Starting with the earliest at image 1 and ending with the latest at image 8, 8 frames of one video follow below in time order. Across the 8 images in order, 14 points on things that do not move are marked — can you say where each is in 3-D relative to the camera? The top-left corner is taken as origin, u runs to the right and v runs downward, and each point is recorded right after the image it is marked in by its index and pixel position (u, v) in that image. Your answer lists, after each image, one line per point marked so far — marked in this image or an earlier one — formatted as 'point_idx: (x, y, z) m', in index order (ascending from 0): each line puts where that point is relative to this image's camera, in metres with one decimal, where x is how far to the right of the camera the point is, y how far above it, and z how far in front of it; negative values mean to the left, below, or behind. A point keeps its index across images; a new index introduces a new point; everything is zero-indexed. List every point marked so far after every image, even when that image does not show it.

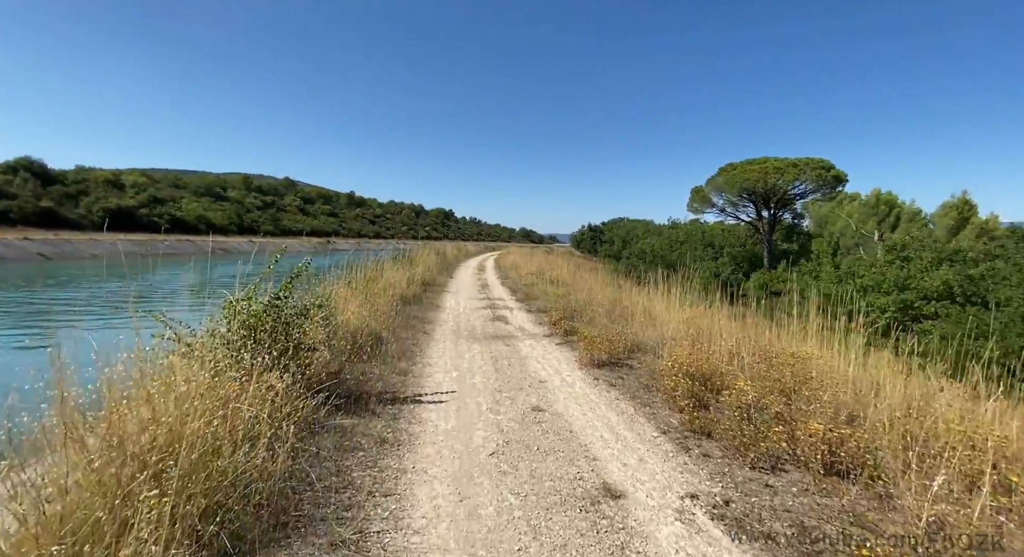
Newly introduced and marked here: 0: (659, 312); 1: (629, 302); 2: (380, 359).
0: (+2.7, -0.8, +8.8) m
1: (+2.4, -0.6, +10.5) m
2: (-1.7, -1.1, +6.1) m
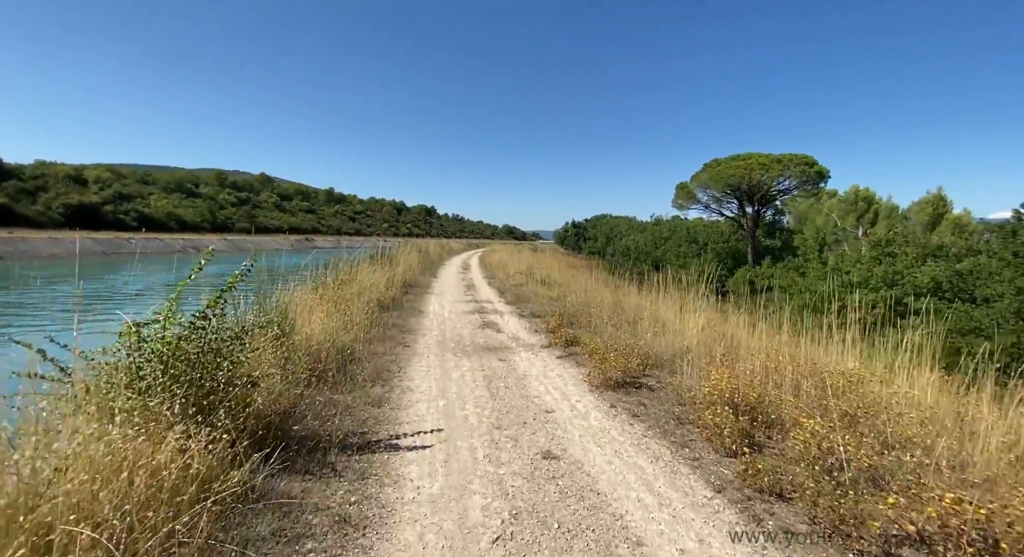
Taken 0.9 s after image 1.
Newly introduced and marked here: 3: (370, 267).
0: (+2.6, -0.8, +7.8) m
1: (+2.2, -0.7, +9.5) m
2: (-1.7, -1.2, +5.0) m
3: (-3.8, +0.3, +12.3) m
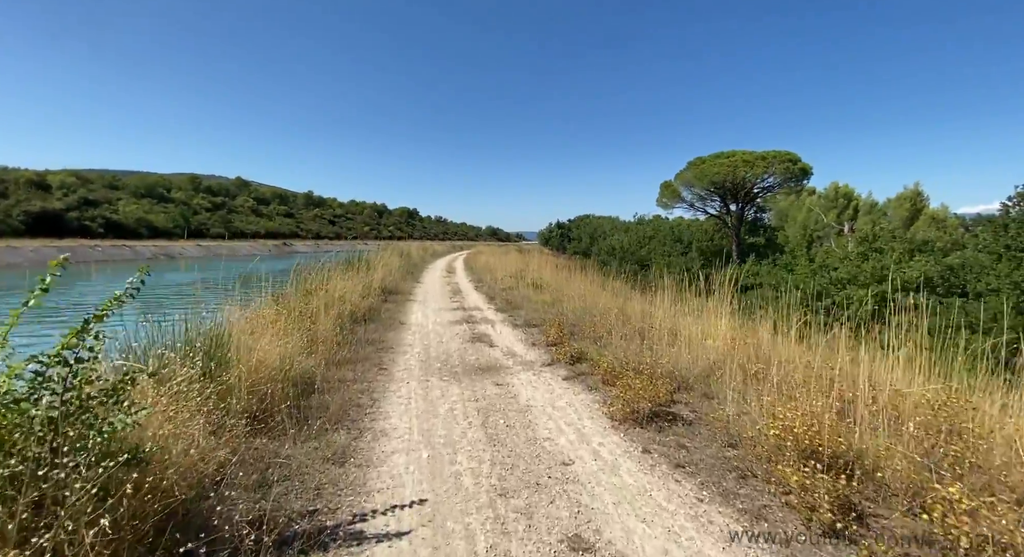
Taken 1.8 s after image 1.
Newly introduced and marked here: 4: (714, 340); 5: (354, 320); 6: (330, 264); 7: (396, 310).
0: (+2.6, -0.8, +6.8) m
1: (+2.1, -0.7, +8.5) m
2: (-1.7, -1.3, +3.8) m
3: (-4.0, +0.1, +11.1) m
4: (+2.8, -0.8, +6.5) m
5: (-2.9, -0.8, +8.4) m
6: (-4.6, +0.3, +11.9) m
7: (-2.6, -0.8, +10.7) m
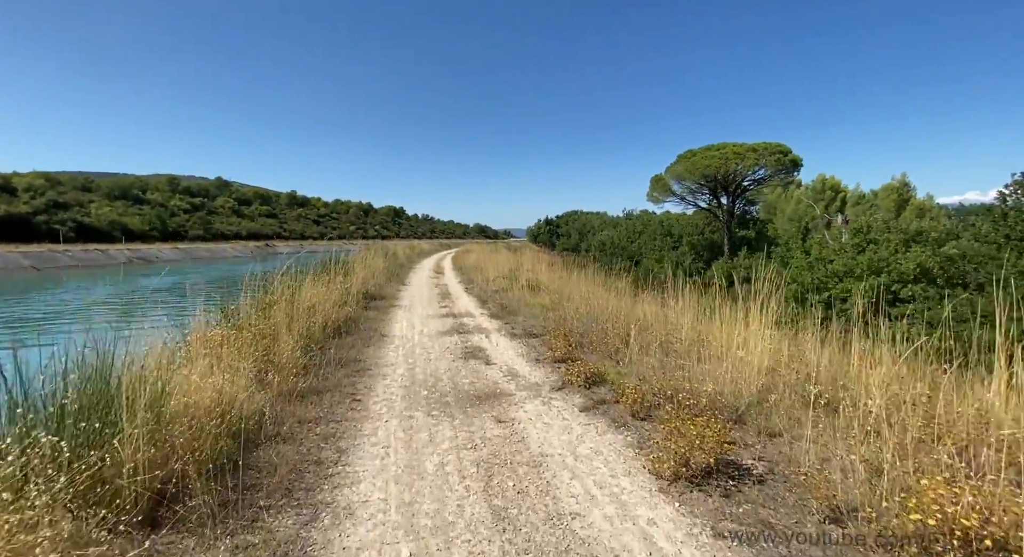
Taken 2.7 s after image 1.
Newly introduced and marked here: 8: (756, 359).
0: (+2.6, -0.9, +5.7) m
1: (+2.1, -0.7, +7.4) m
2: (-1.6, -1.4, +2.7) m
3: (-4.1, 0.0, +9.8) m
4: (+2.8, -0.8, +5.4) m
5: (-2.9, -0.9, +7.2) m
6: (-4.7, +0.2, +10.7) m
7: (-2.7, -0.9, +9.5) m
8: (+2.7, -0.9, +5.1) m
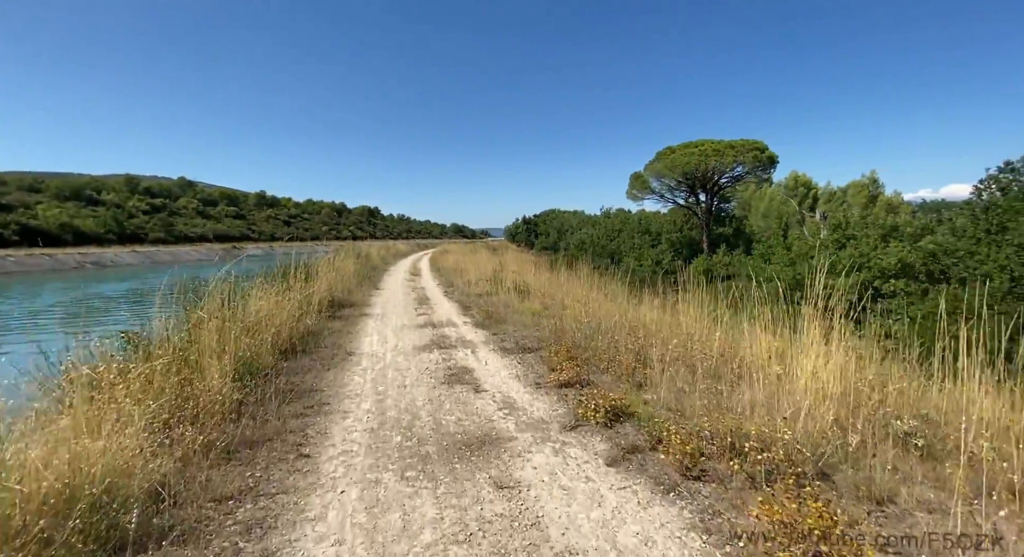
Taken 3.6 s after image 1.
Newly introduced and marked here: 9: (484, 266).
0: (+2.5, -0.9, +4.6) m
1: (+2.0, -0.8, +6.3) m
2: (-1.5, -1.5, +1.4) m
3: (-4.3, -0.2, +8.4) m
4: (+2.8, -0.9, +4.3) m
5: (-3.0, -1.0, +5.9) m
6: (-5.0, +0.1, +9.2) m
7: (-2.9, -1.0, +8.1) m
8: (+2.7, -0.9, +4.1) m
9: (-1.1, +0.5, +17.6) m
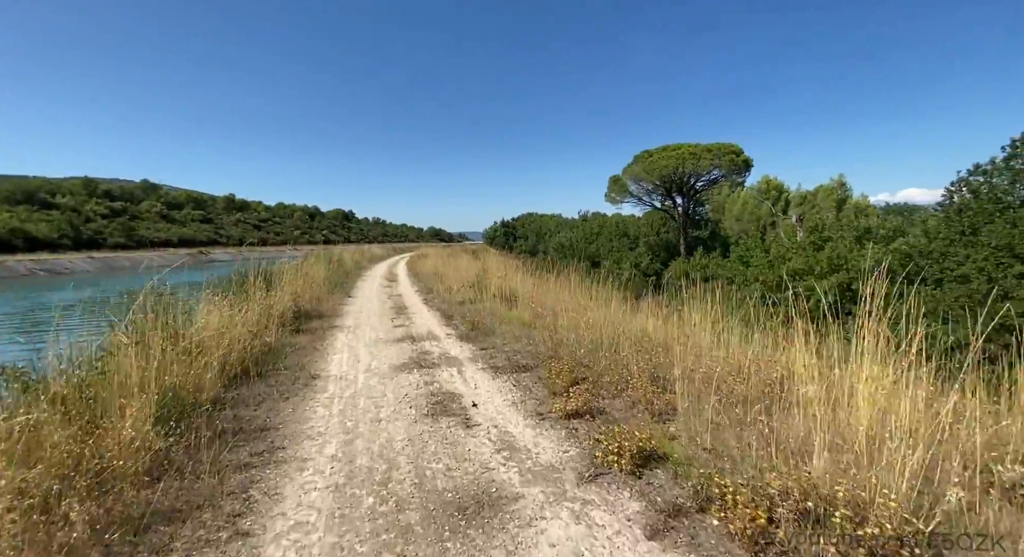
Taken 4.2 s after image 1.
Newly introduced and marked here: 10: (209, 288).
0: (+2.5, -1.0, +3.9) m
1: (+1.9, -0.9, +5.5) m
2: (-1.3, -1.6, +0.5) m
3: (-4.5, -0.3, +7.4) m
4: (+2.8, -0.9, +3.6) m
5: (-3.0, -1.1, +4.9) m
6: (-5.2, -0.1, +8.1) m
7: (-3.1, -1.1, +7.1) m
8: (+2.7, -1.0, +3.3) m
9: (-1.8, +0.3, +16.7) m
10: (-5.0, -0.1, +7.7) m
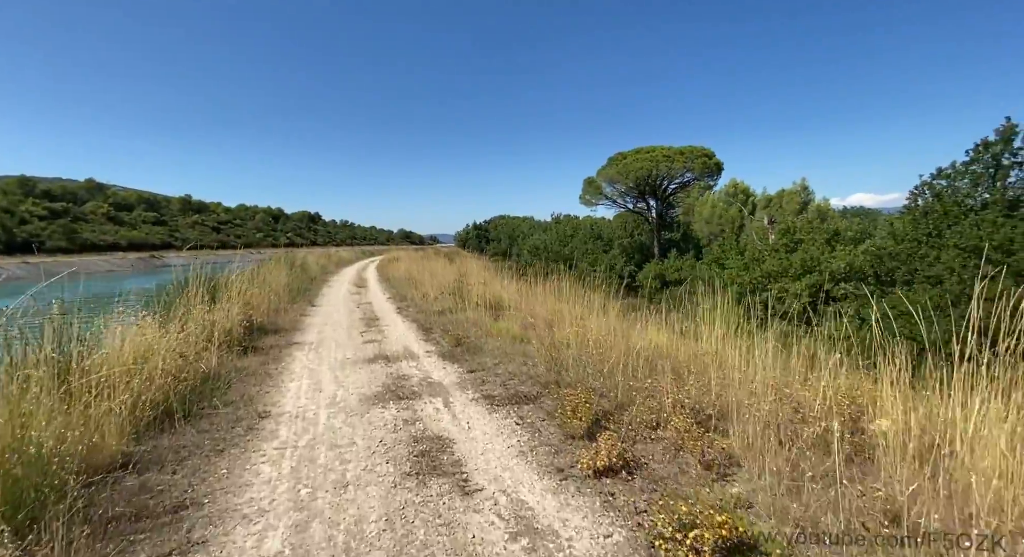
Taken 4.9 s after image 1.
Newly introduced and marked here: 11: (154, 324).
0: (+2.7, -1.1, +3.0) m
1: (+1.9, -1.0, +4.6) m
2: (-1.0, -1.7, -0.7) m
3: (-4.6, -0.5, +6.0) m
4: (+3.0, -1.0, +2.7) m
5: (-3.0, -1.3, +3.6) m
6: (-5.4, -0.3, +6.7) m
7: (-3.2, -1.2, +5.9) m
8: (+2.9, -1.1, +2.4) m
9: (-2.4, +0.1, +15.5) m
10: (-5.1, -0.3, +6.3) m
11: (-4.4, -0.5, +5.8) m
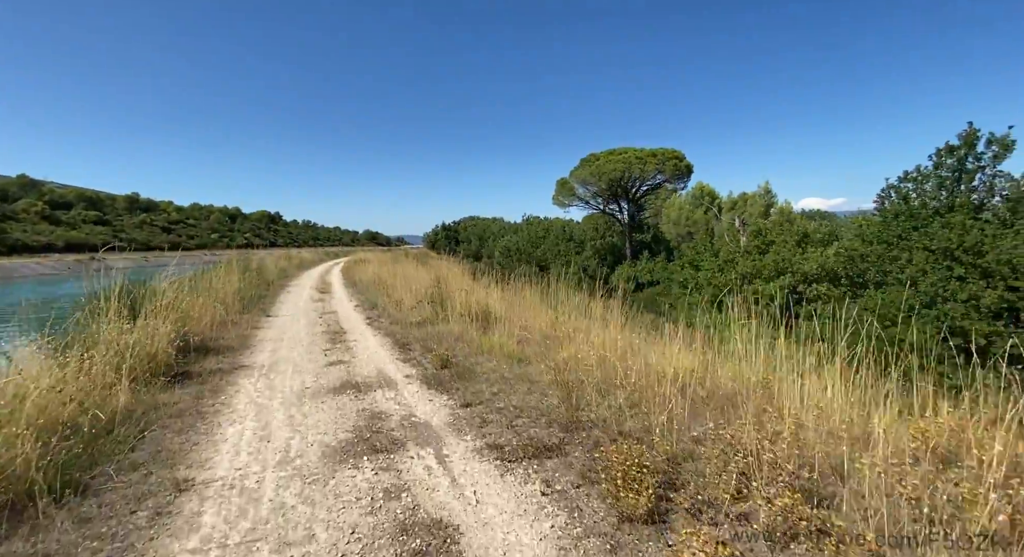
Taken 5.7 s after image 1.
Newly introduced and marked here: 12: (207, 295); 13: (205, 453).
0: (+2.9, -1.2, +2.0) m
1: (+2.0, -1.1, +3.5) m
2: (-0.5, -1.8, -1.9) m
3: (-4.5, -0.6, +4.5) m
4: (+3.2, -1.1, +1.7) m
5: (-2.7, -1.4, +2.2) m
6: (-5.3, -0.4, +5.2) m
7: (-3.1, -1.4, +4.5) m
8: (+3.2, -1.2, +1.4) m
9: (-3.0, 0.0, +14.1) m
10: (-5.1, -0.4, +4.8) m
11: (-4.4, -0.6, +4.3) m
12: (-6.0, -0.4, +9.4) m
13: (-2.6, -1.4, +3.9) m
